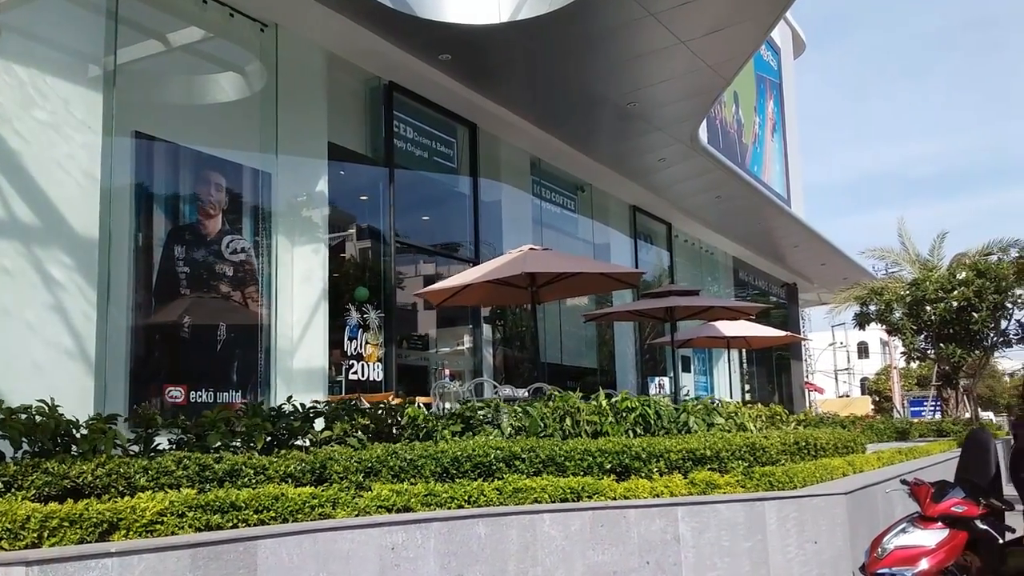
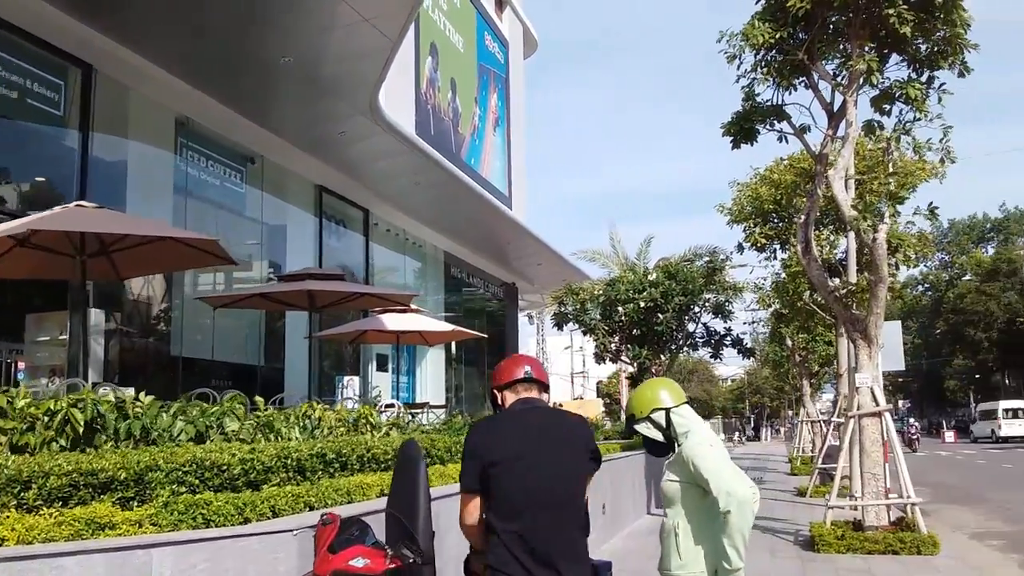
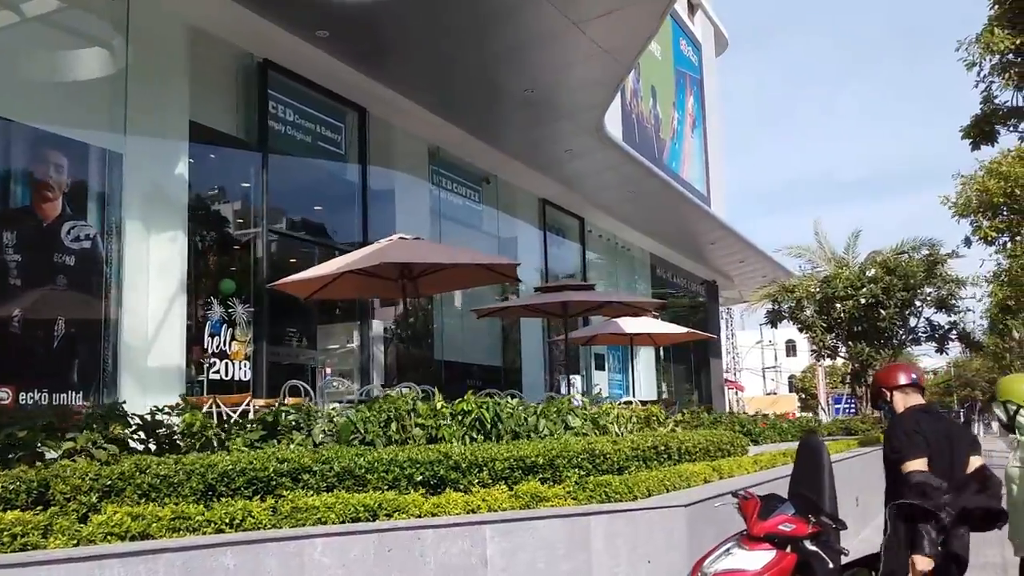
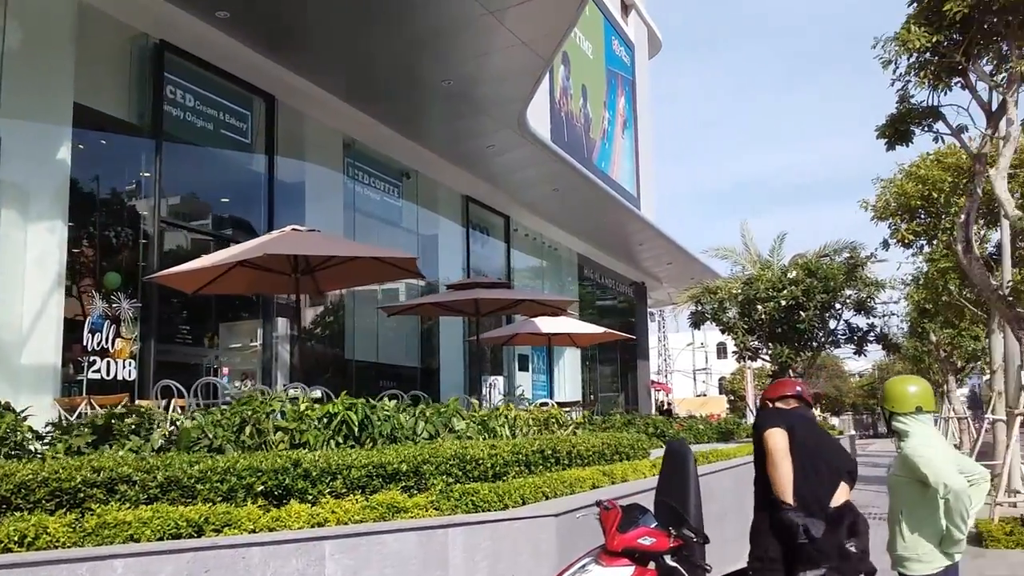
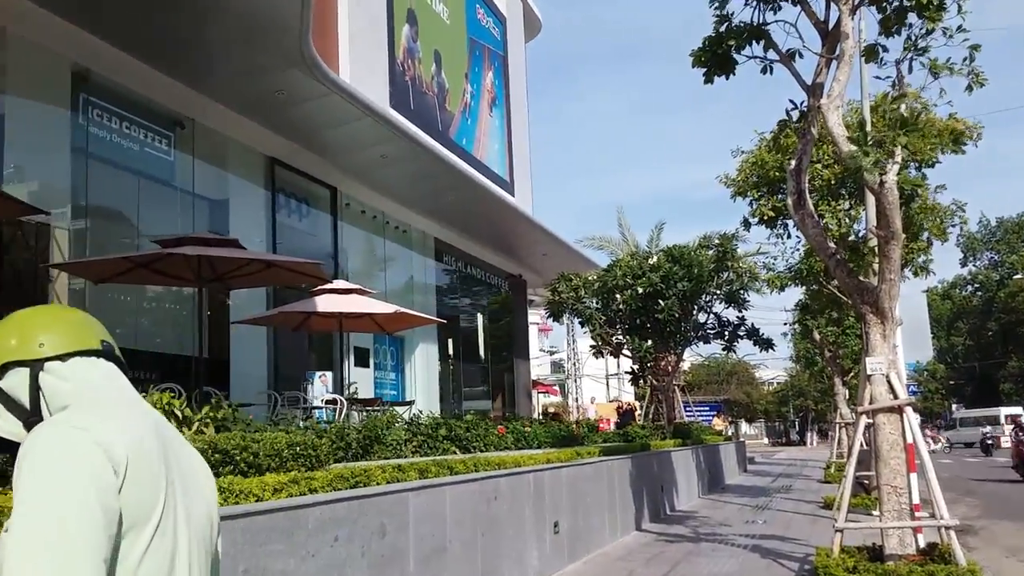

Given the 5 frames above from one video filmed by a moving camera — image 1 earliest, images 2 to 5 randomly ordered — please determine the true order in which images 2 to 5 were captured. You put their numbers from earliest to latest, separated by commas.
3, 4, 2, 5
